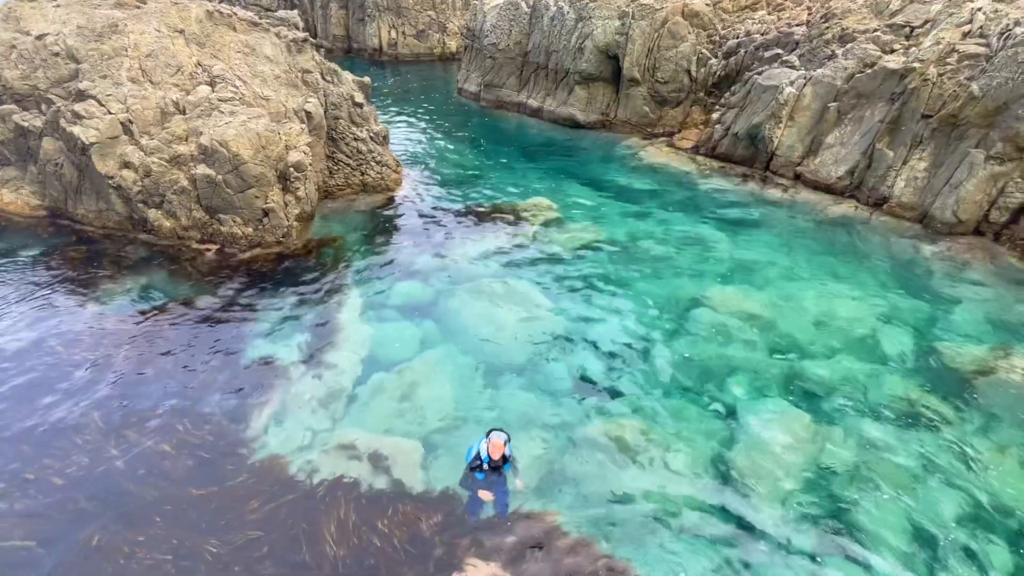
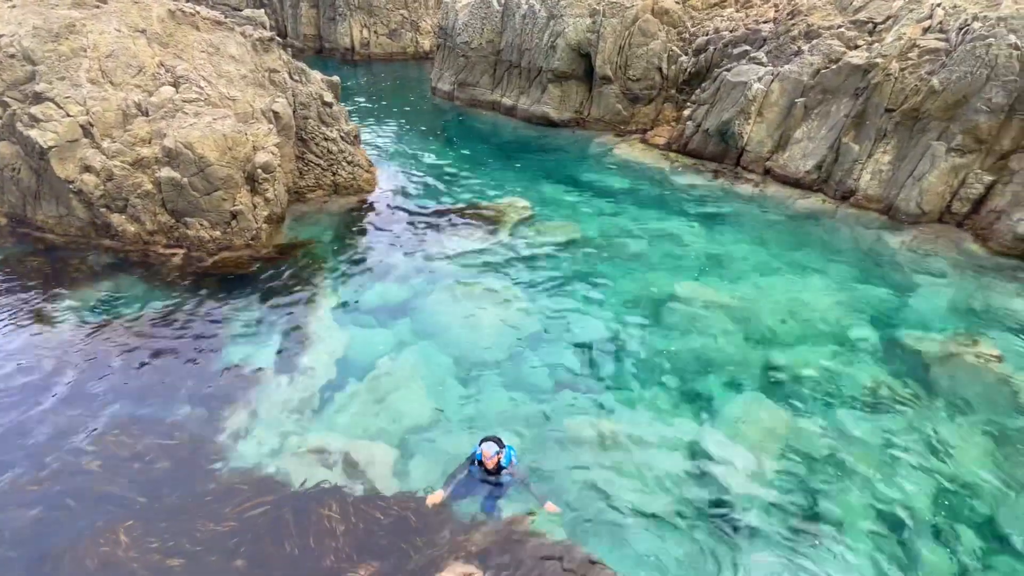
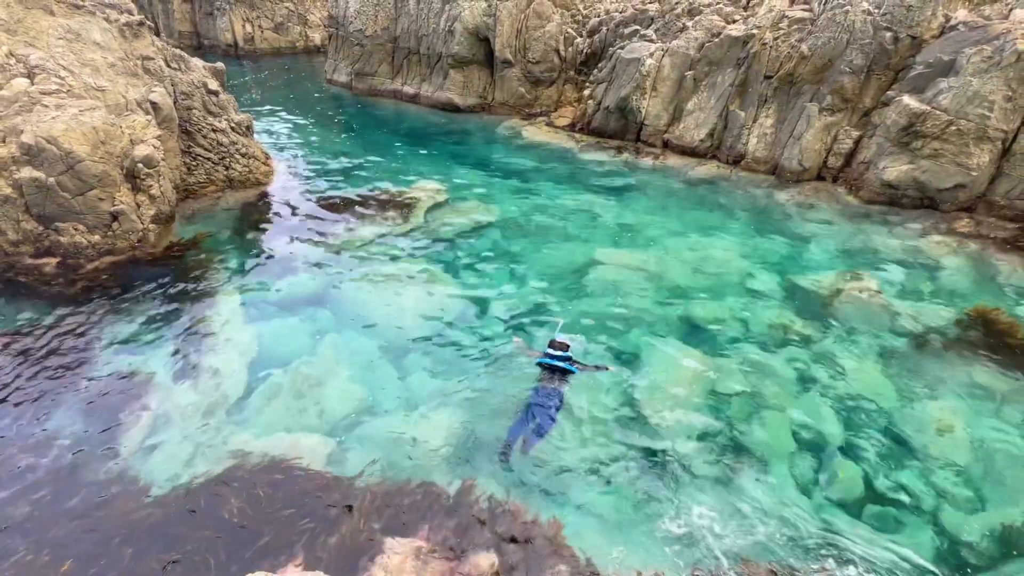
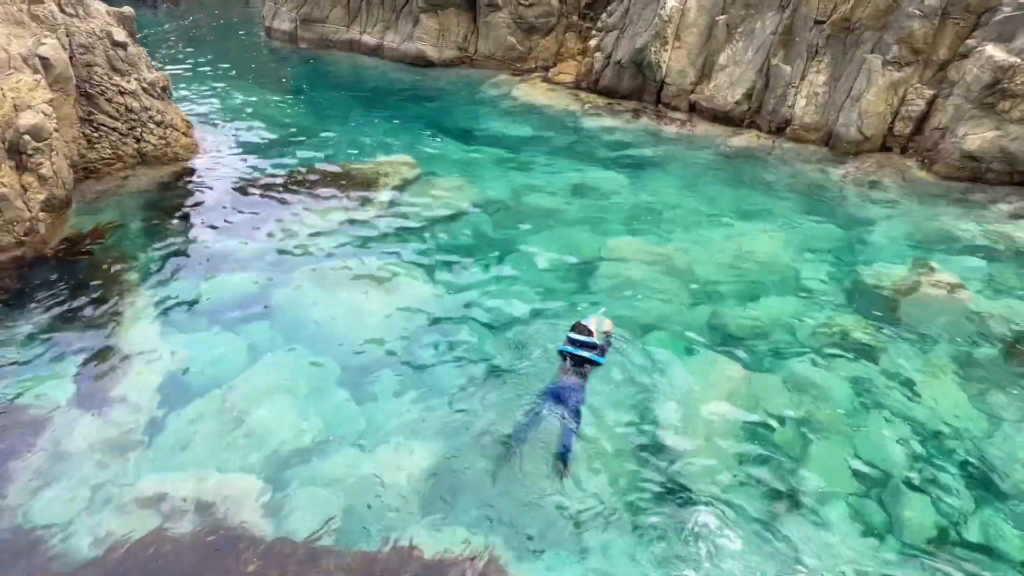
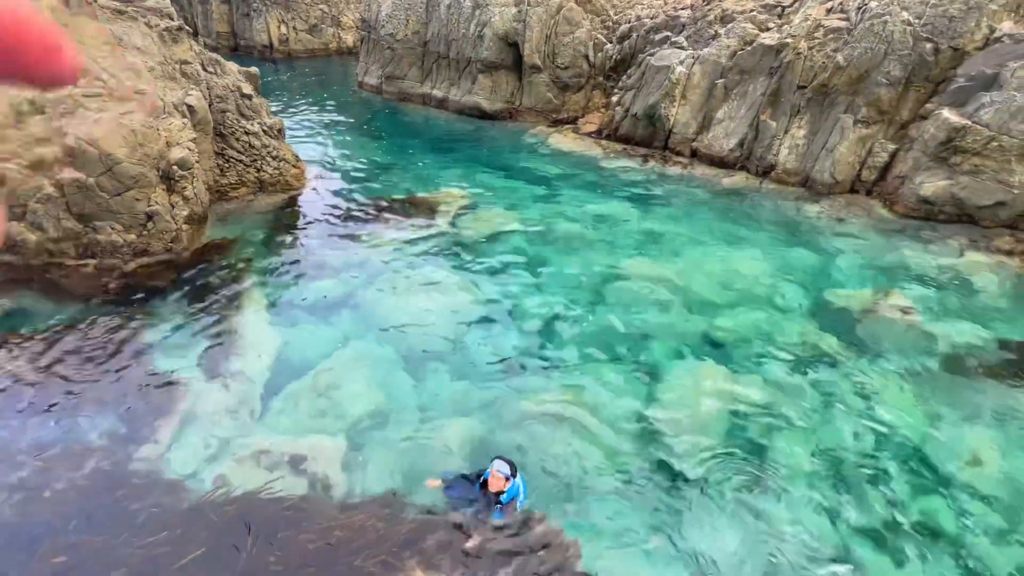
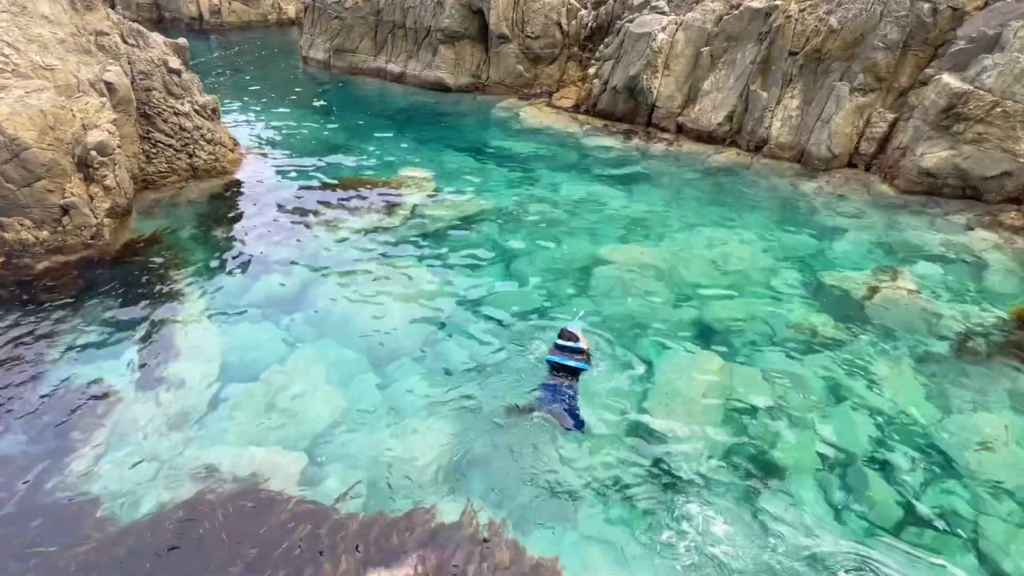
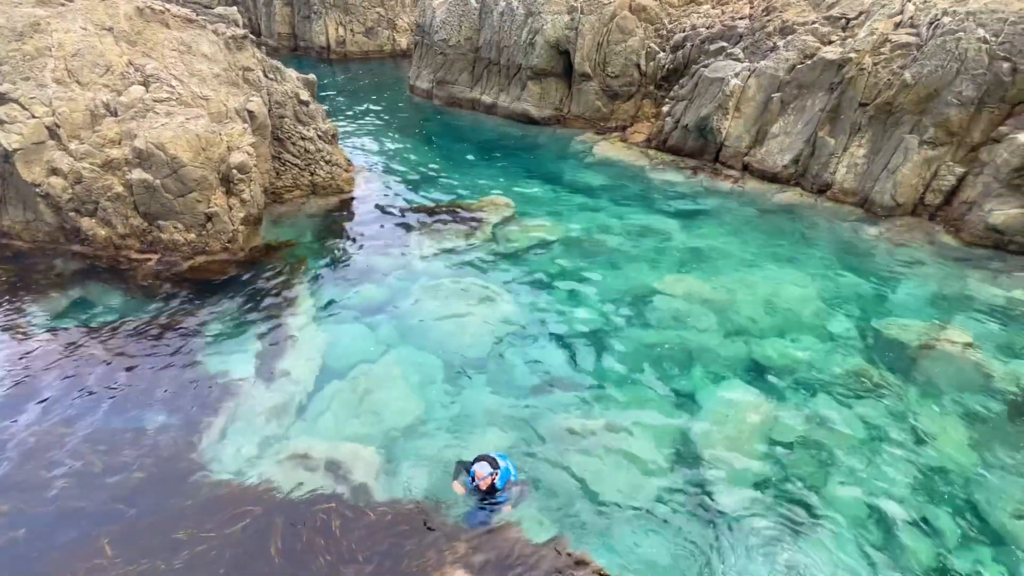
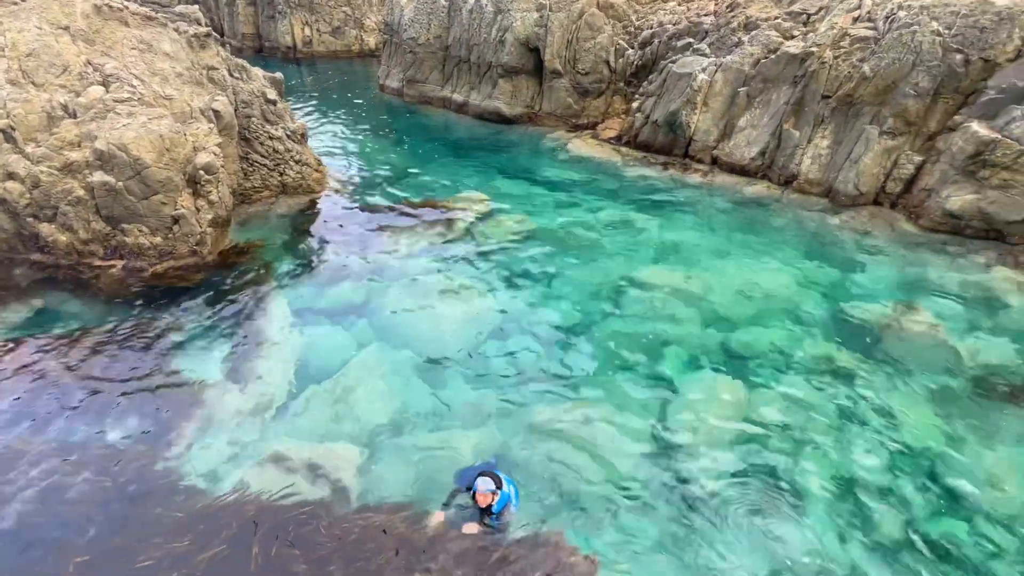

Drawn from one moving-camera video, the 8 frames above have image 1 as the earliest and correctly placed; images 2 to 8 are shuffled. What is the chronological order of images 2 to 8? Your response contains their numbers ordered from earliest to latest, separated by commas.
2, 7, 8, 5, 3, 6, 4
